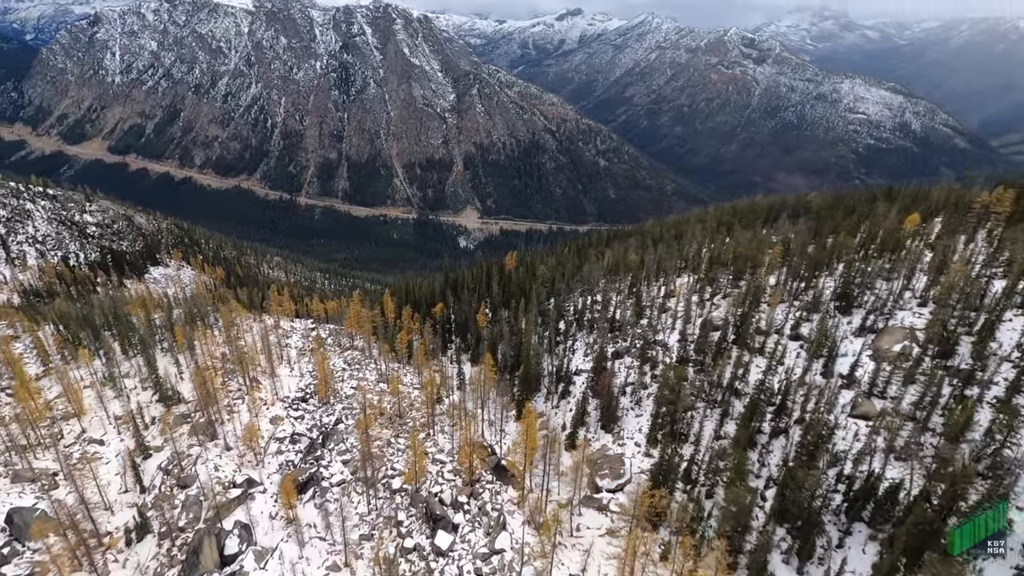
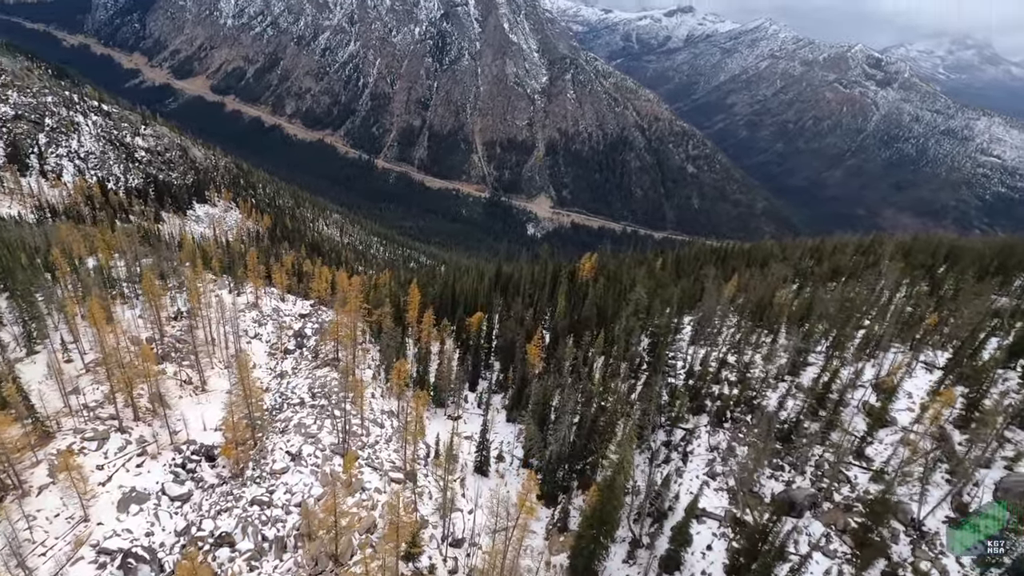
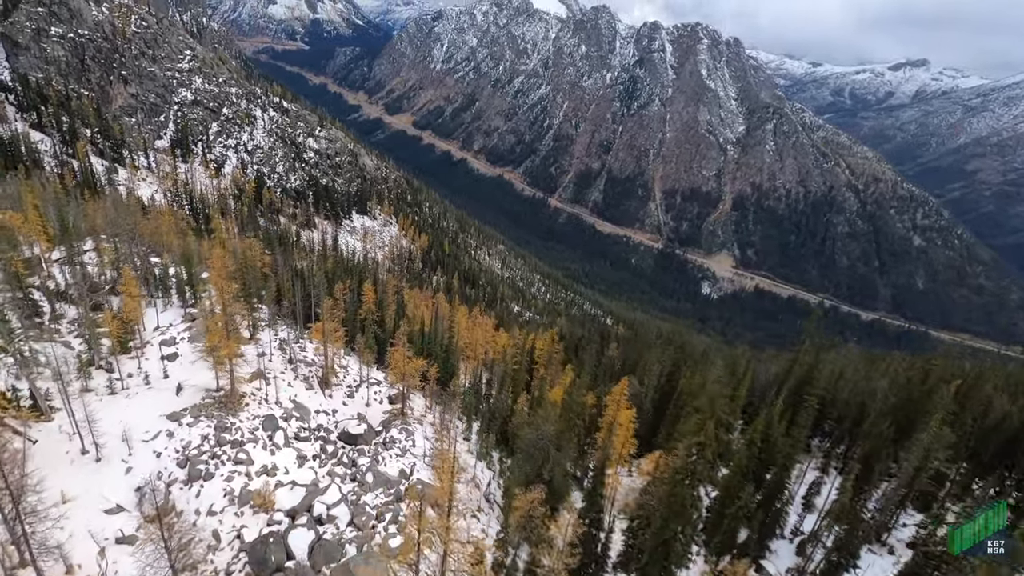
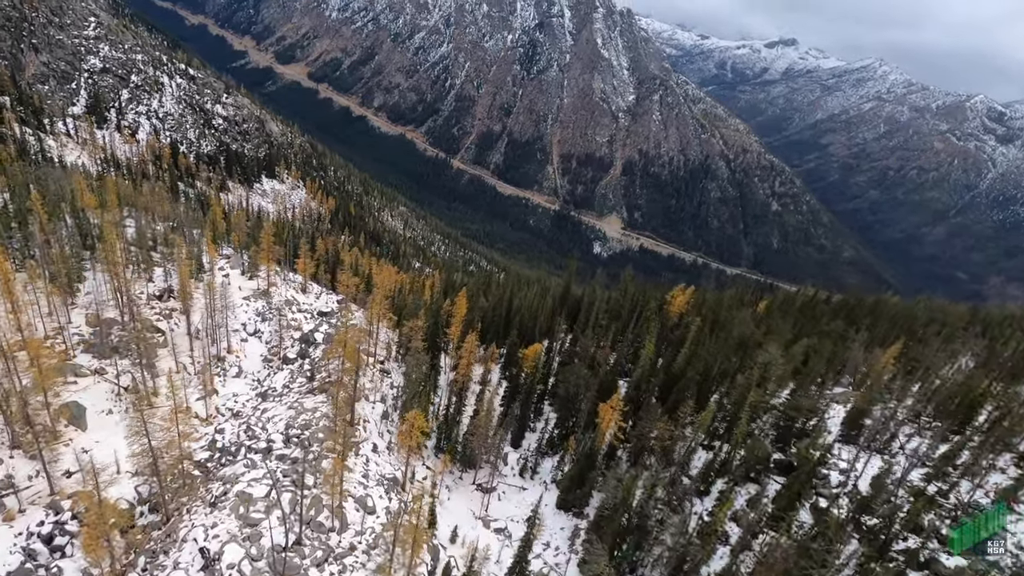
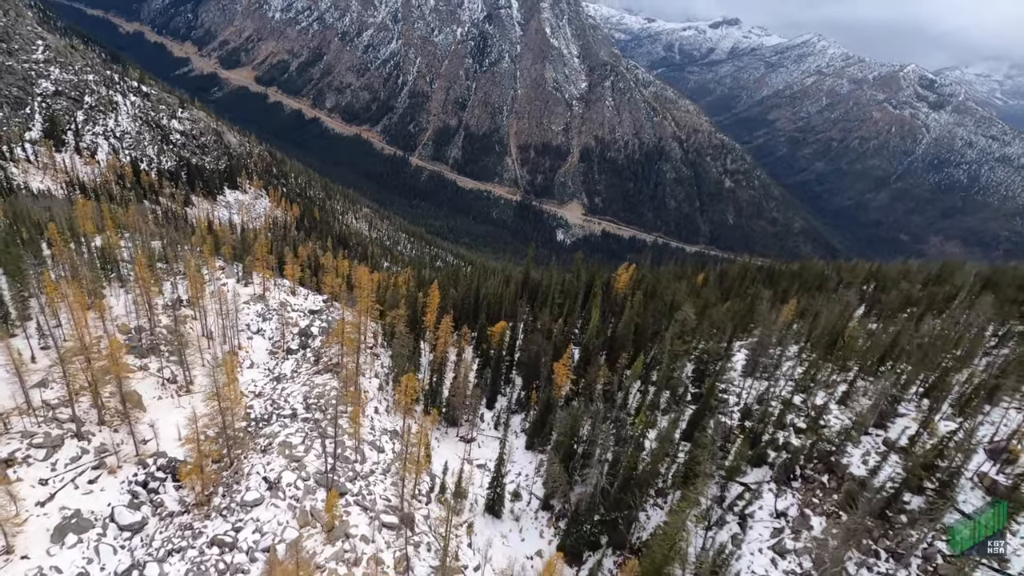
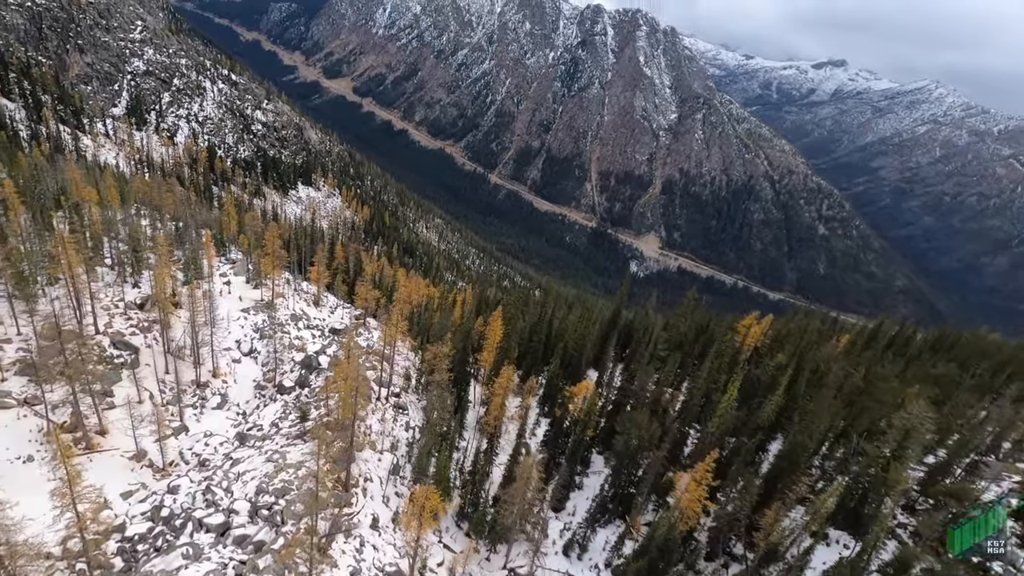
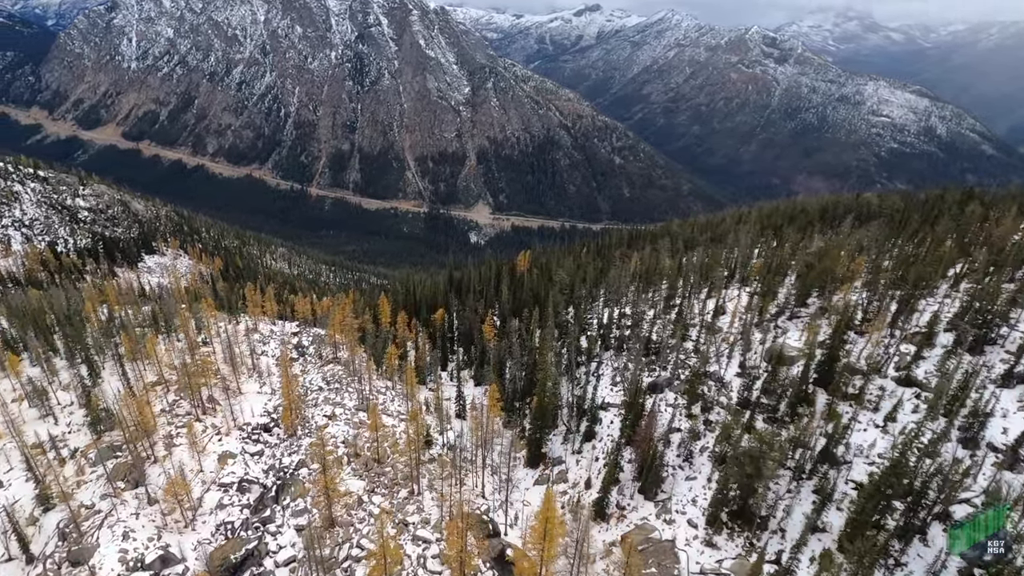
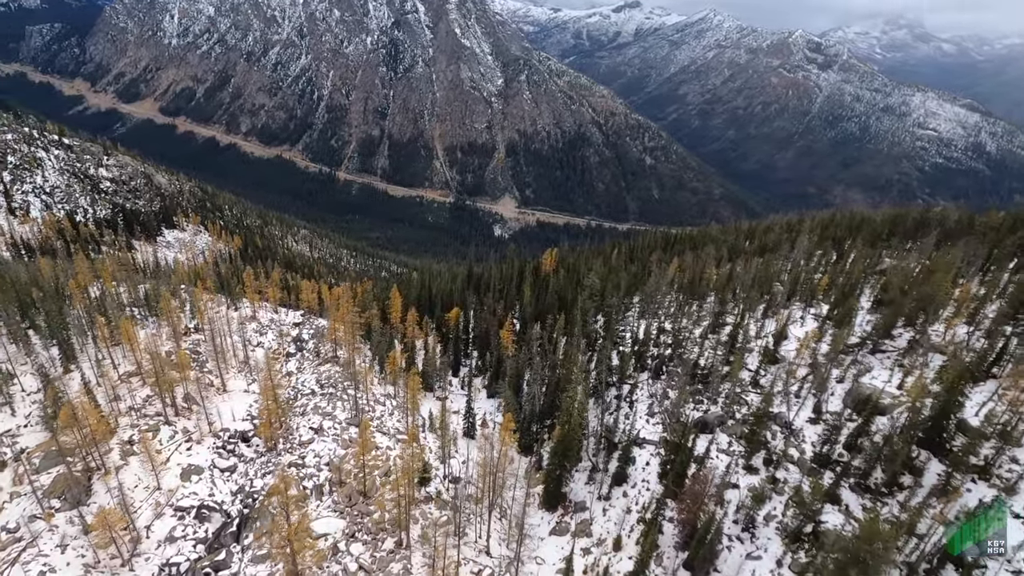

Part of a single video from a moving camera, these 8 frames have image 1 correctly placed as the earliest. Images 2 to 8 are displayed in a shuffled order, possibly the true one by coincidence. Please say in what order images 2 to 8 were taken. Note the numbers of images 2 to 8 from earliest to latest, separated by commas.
7, 8, 2, 5, 4, 6, 3
